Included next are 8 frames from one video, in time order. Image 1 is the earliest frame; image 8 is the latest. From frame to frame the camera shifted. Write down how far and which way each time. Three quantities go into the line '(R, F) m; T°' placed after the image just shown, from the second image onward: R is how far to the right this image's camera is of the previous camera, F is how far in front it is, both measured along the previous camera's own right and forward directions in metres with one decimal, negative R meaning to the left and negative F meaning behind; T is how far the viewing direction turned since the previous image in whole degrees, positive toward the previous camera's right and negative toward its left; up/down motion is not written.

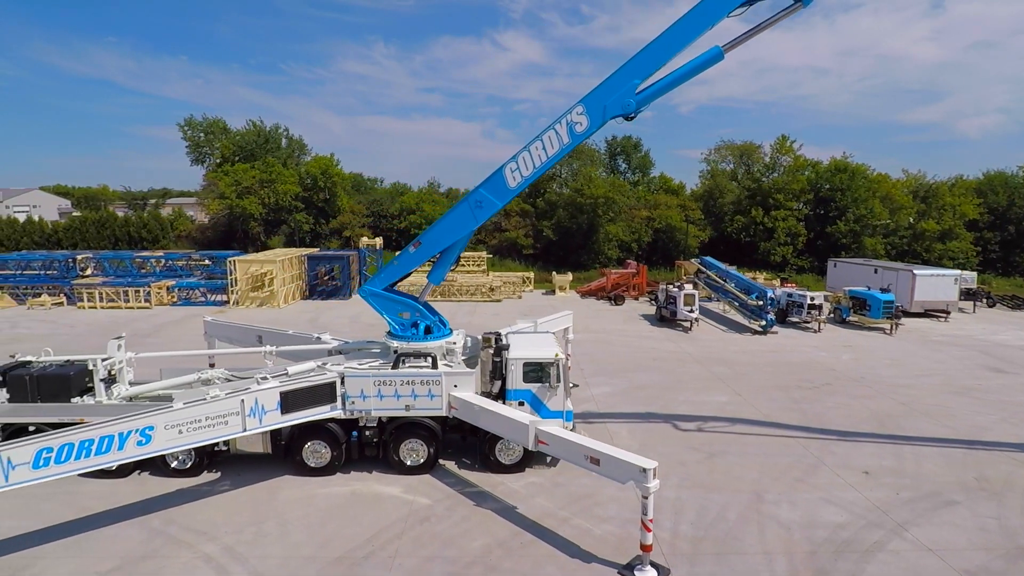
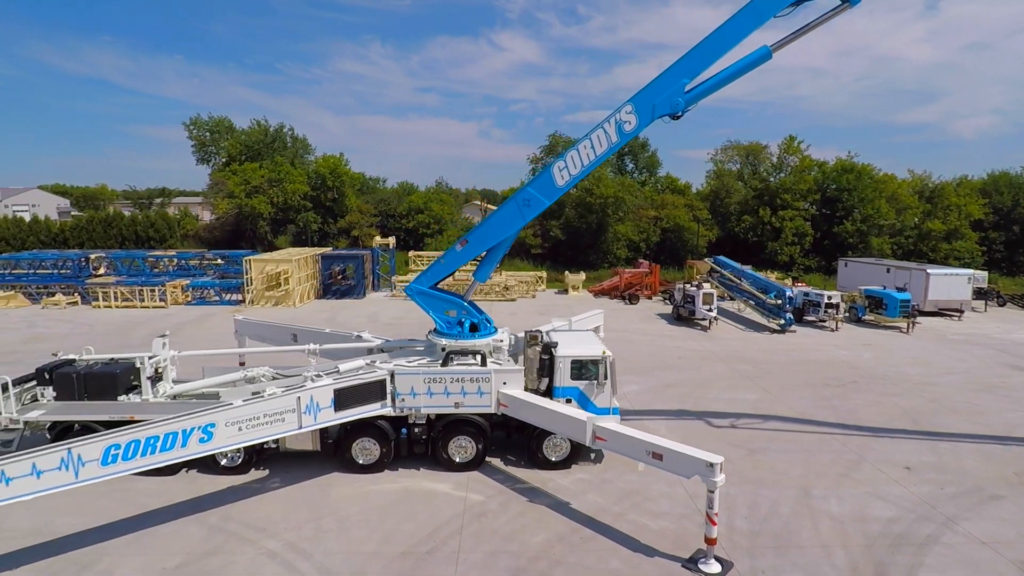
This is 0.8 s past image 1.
(-0.9, -0.1) m; +1°
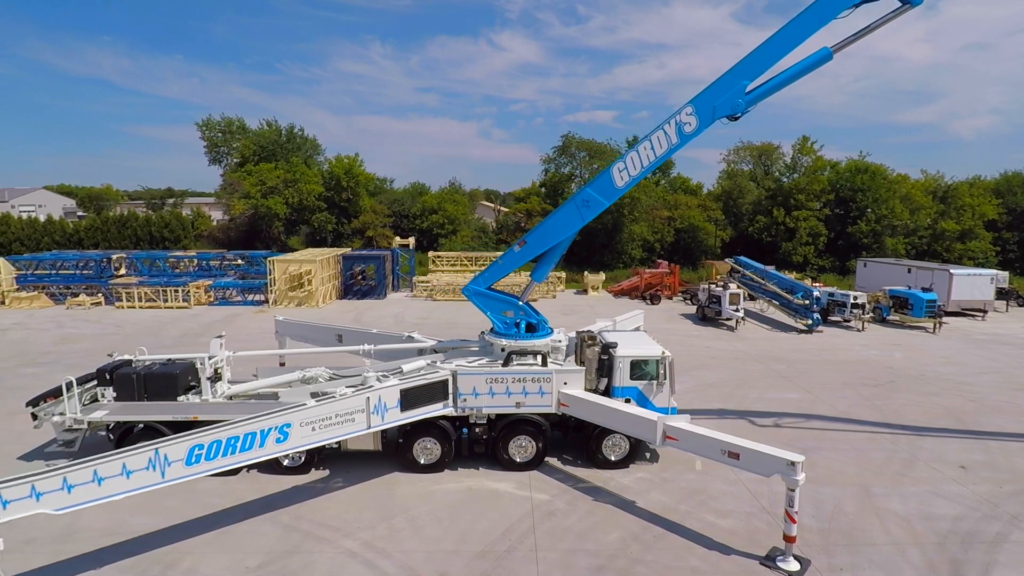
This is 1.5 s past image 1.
(-1.0, -0.1) m; 0°
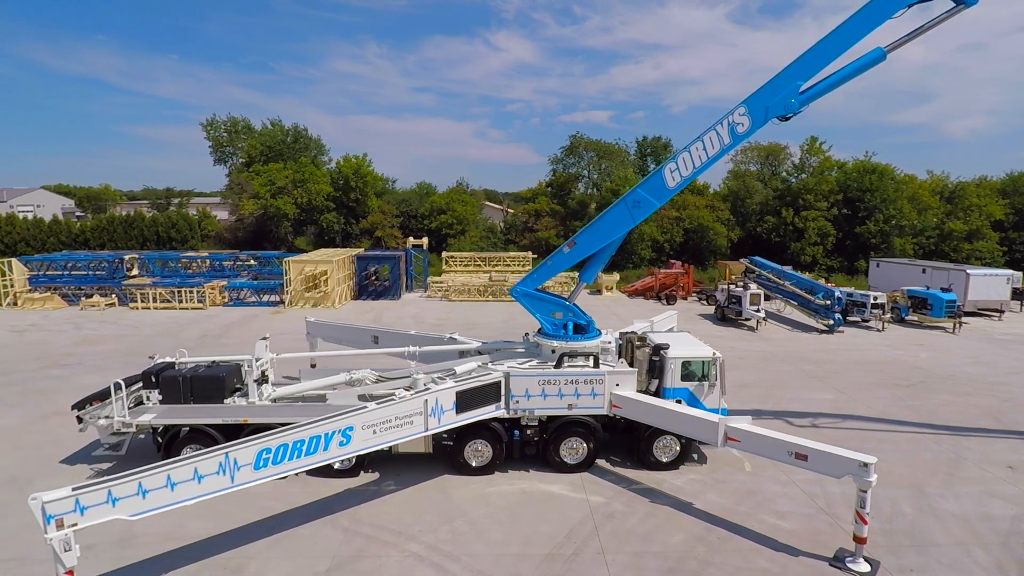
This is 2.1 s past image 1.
(-0.9, 0.0) m; +1°
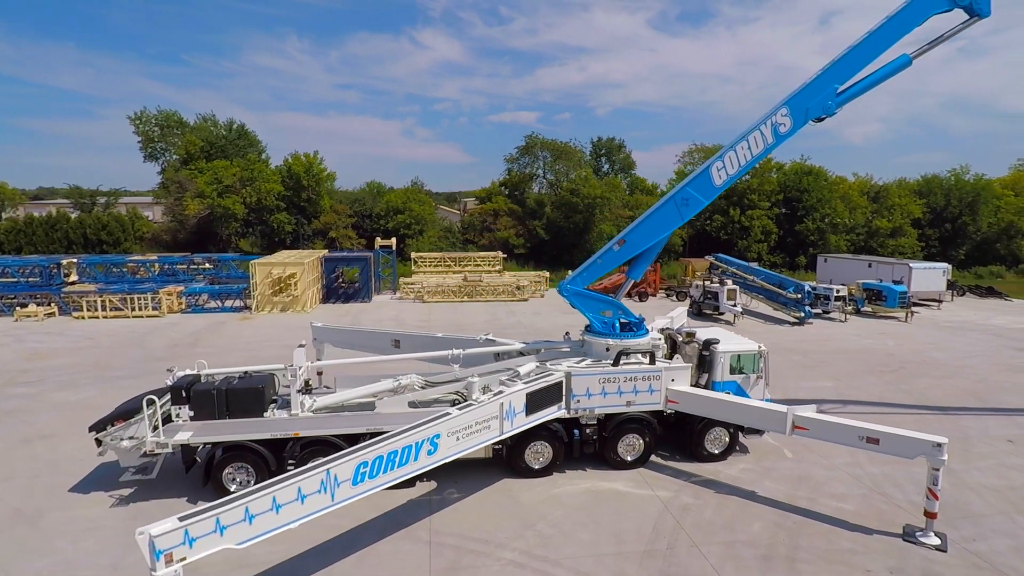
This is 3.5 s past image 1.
(-2.1, +0.3) m; +7°
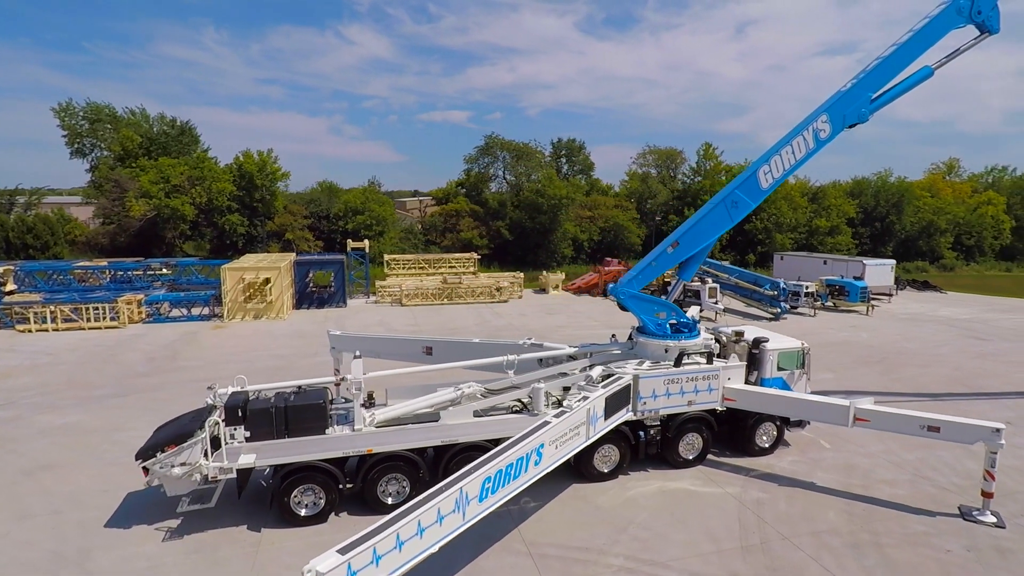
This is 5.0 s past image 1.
(-2.2, +0.3) m; +7°
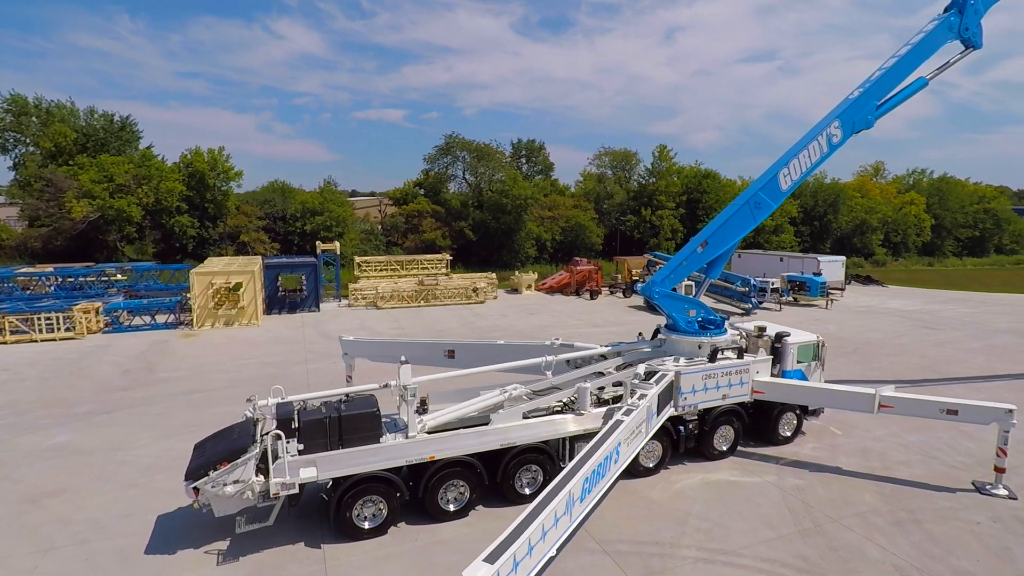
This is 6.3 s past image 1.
(-1.7, +0.1) m; +6°
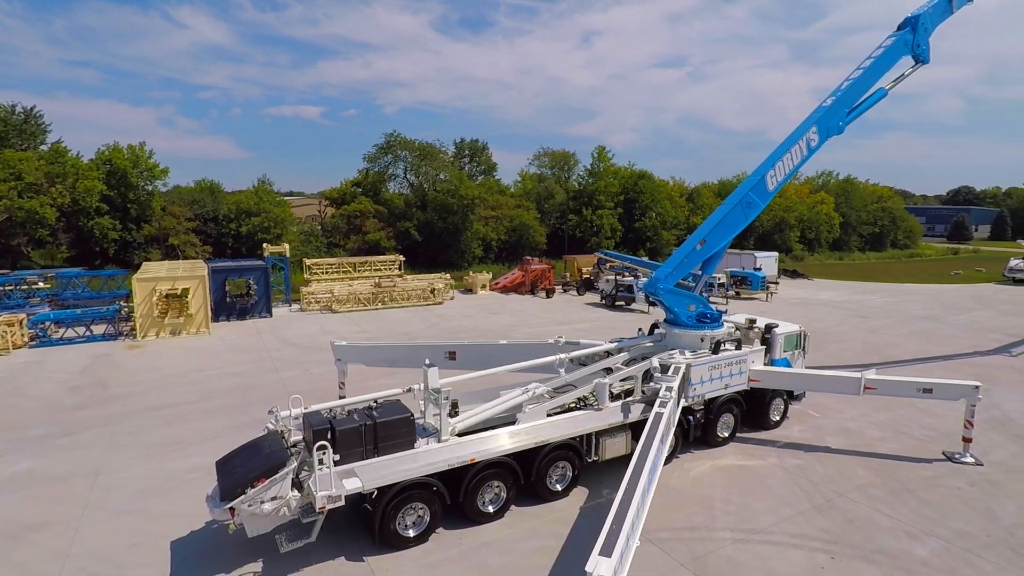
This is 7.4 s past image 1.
(-1.6, +0.1) m; +8°
